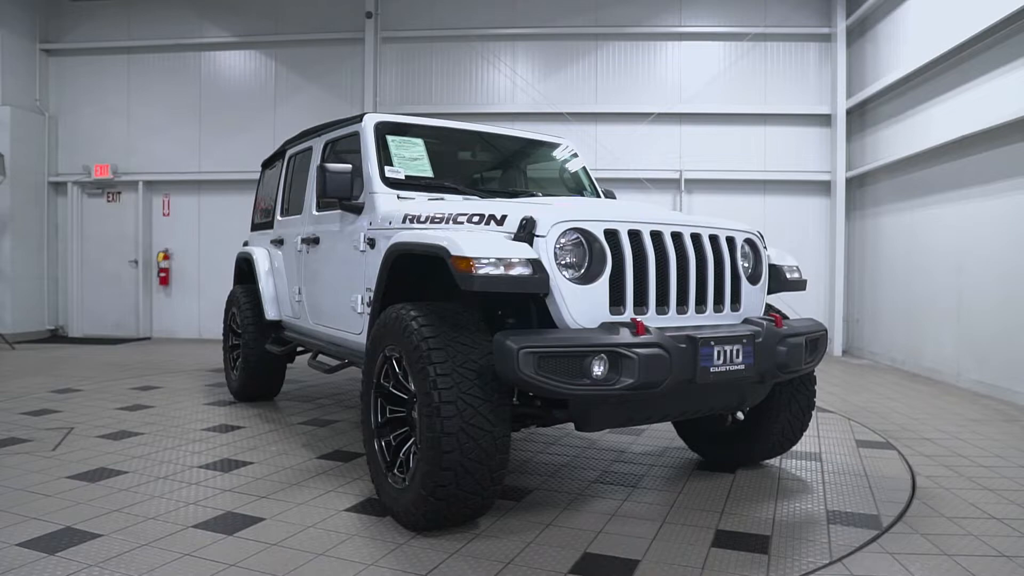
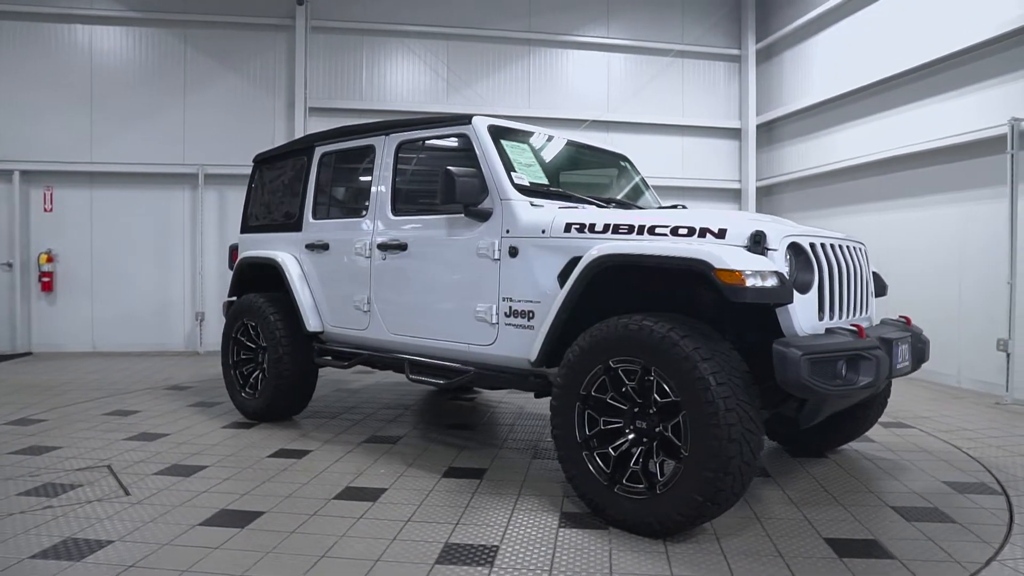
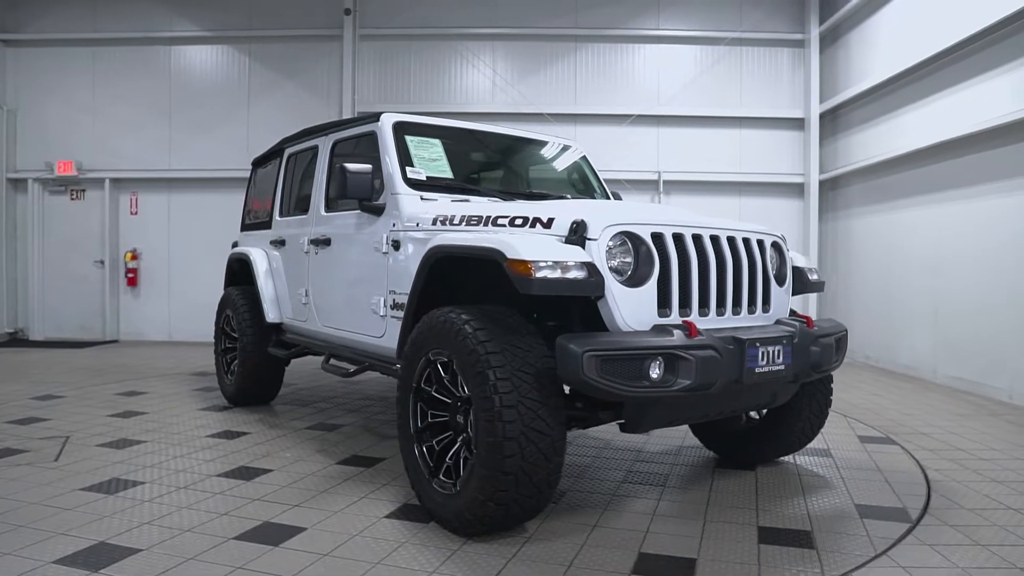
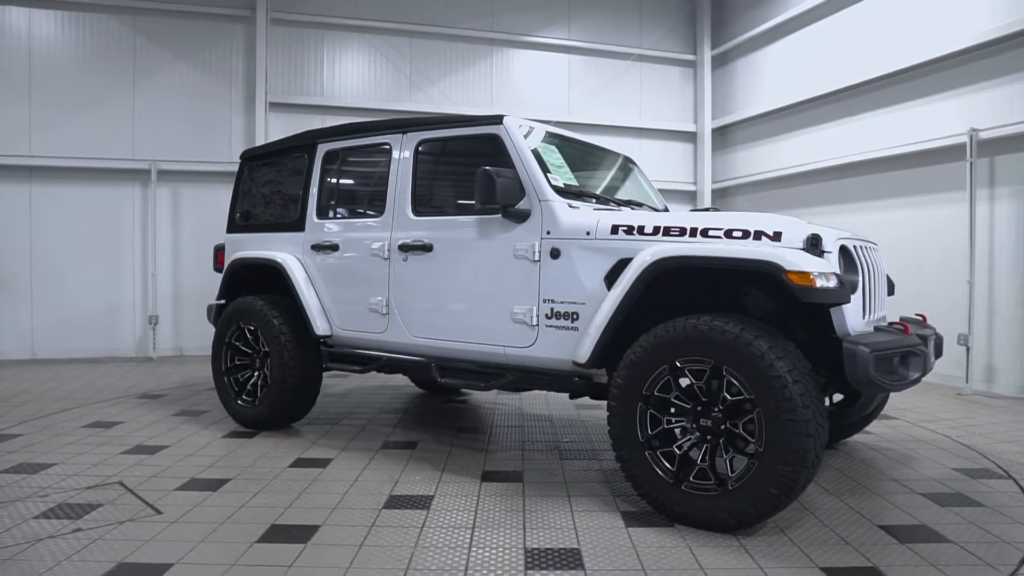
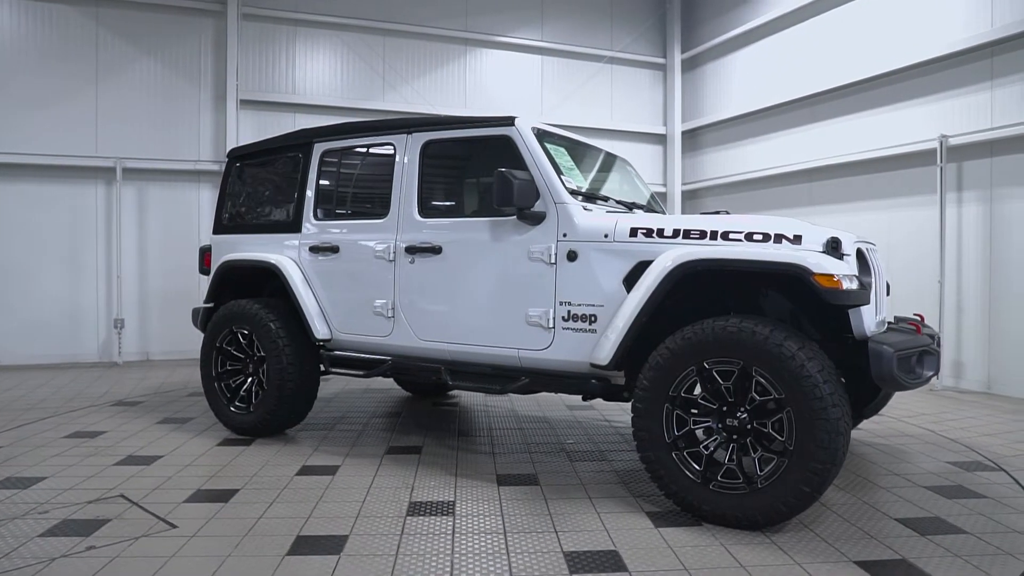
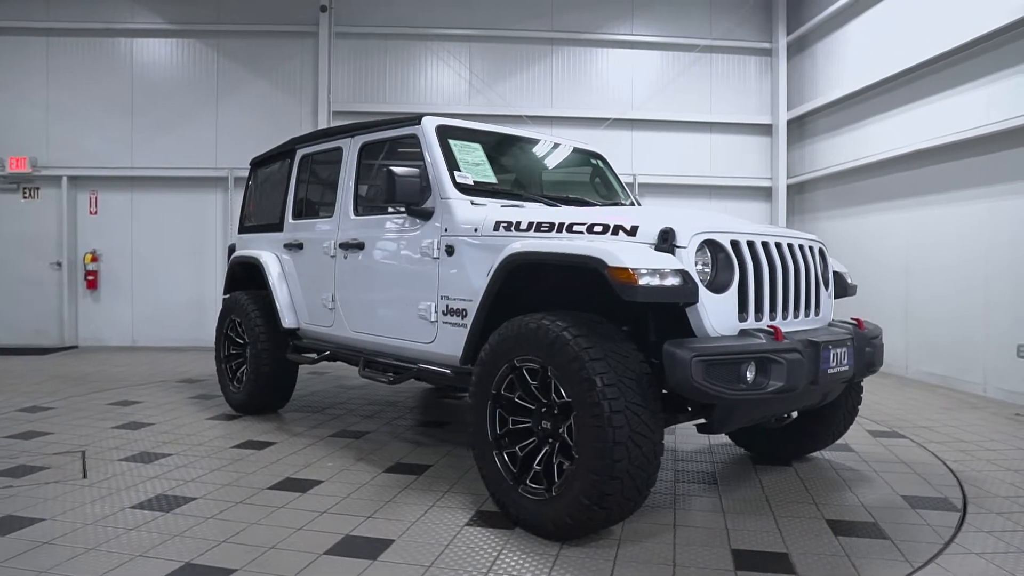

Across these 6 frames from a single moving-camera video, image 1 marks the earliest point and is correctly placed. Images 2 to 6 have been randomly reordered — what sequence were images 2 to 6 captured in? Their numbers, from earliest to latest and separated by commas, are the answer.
3, 6, 2, 4, 5
